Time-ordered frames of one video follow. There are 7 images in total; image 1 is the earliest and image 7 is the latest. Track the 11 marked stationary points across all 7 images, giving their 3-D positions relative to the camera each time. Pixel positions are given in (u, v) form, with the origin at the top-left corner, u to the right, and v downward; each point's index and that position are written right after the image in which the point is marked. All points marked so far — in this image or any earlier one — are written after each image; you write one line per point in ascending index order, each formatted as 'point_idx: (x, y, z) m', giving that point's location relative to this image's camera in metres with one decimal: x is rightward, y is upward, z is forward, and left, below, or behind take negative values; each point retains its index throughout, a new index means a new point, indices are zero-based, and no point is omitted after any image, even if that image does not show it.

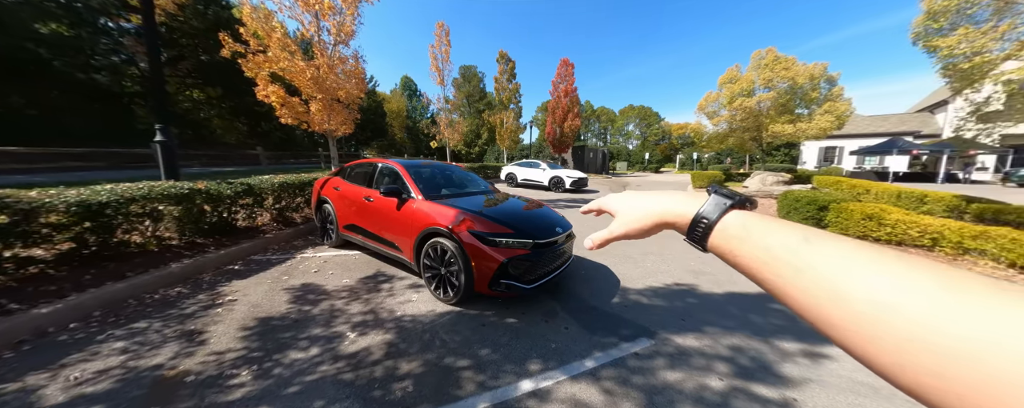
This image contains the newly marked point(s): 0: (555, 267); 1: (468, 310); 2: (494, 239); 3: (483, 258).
0: (+0.5, -0.7, +3.2) m
1: (-0.5, -1.1, +3.0) m
2: (-0.2, -0.3, +2.8) m
3: (-0.3, -0.5, +2.8) m
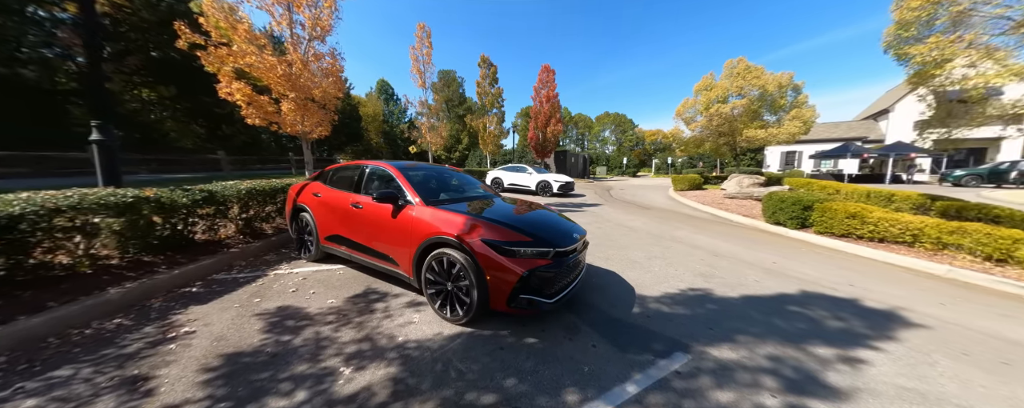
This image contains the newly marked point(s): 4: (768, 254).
0: (+0.6, -0.8, +2.9) m
1: (-0.3, -1.1, +2.6) m
2: (0.0, -0.4, +2.5) m
3: (-0.1, -0.6, +2.4) m
4: (+5.0, -1.0, +5.5) m
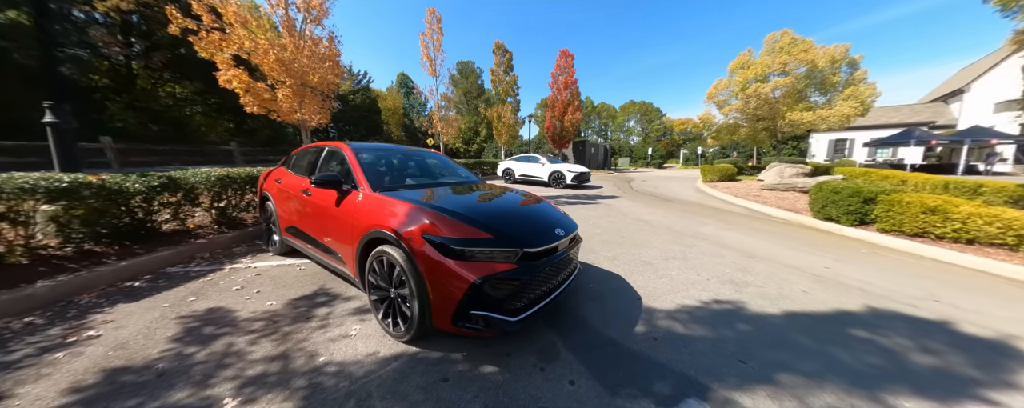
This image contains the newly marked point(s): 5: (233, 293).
0: (+0.3, -0.6, +2.3) m
1: (-0.6, -1.0, +2.0) m
2: (-0.3, -0.3, +1.9) m
3: (-0.4, -0.5, +1.8) m
4: (+4.9, -0.8, +4.5) m
5: (-2.8, -0.9, +2.8) m
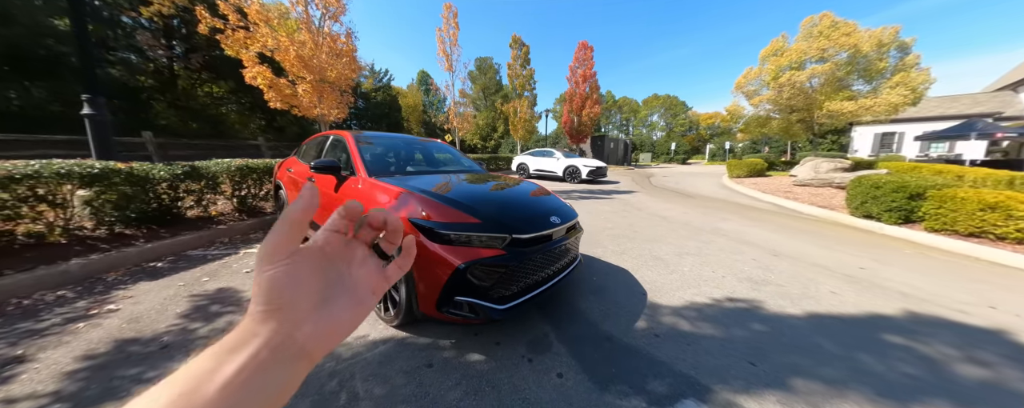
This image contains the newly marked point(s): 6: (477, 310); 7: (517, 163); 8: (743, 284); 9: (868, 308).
0: (+0.3, -0.5, +2.2) m
1: (-0.7, -0.9, +2.0) m
2: (-0.4, -0.2, +1.8) m
3: (-0.5, -0.3, +1.8) m
4: (+4.9, -0.8, +4.2) m
5: (-2.8, -0.7, +3.0) m
6: (-0.2, -0.7, +1.8) m
7: (+0.2, +1.9, +13.1) m
8: (+2.6, -0.9, +3.2) m
9: (+3.5, -1.0, +2.8) m
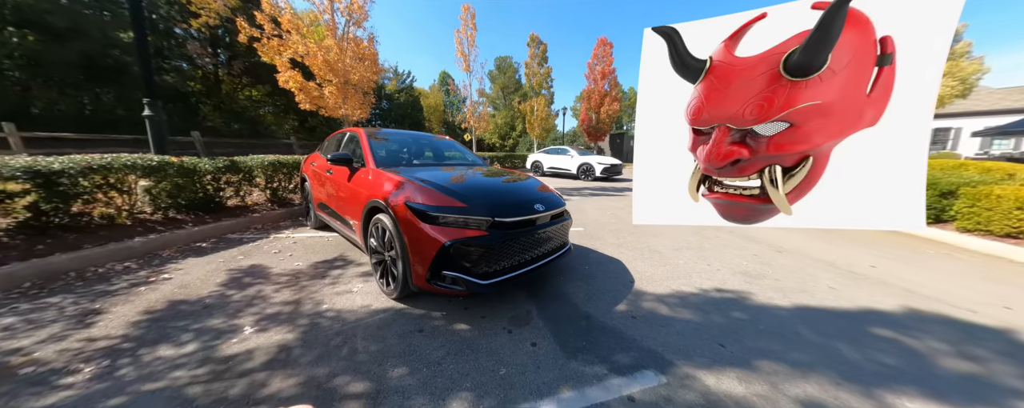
0: (+0.2, -0.5, +2.4) m
1: (-0.8, -0.8, +2.3) m
2: (-0.5, -0.1, +2.0) m
3: (-0.7, -0.2, +2.0) m
4: (+5.0, -0.7, +4.0) m
5: (-2.8, -0.6, +3.4) m
6: (-0.3, -0.6, +2.0) m
7: (+0.9, +2.0, +13.2) m
8: (+2.5, -0.8, +3.2) m
9: (+3.4, -1.0, +2.8) m
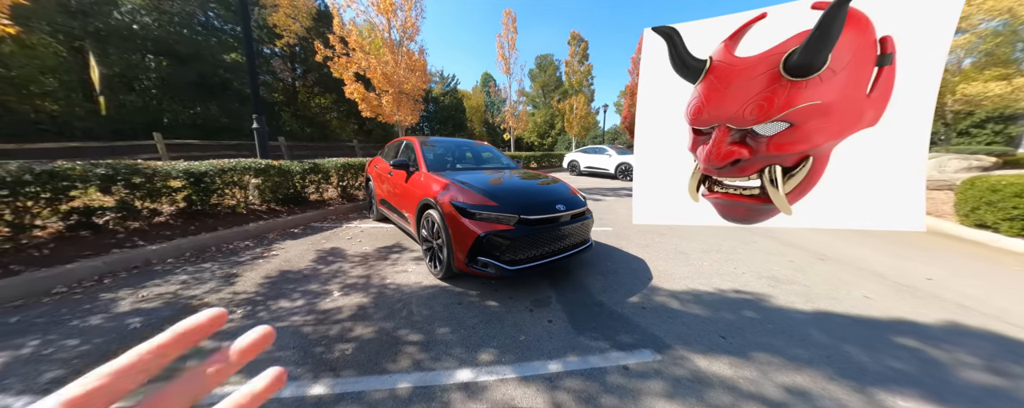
0: (+0.4, -0.5, +2.8) m
1: (-0.6, -0.8, +2.8) m
2: (-0.3, -0.1, +2.5) m
3: (-0.5, -0.2, +2.5) m
4: (+5.4, -0.8, +3.7) m
5: (-2.4, -0.5, +4.1) m
6: (-0.2, -0.6, +2.5) m
7: (+2.7, +2.0, +13.4) m
8: (+2.8, -0.9, +3.3) m
9: (+3.7, -1.1, +2.7) m
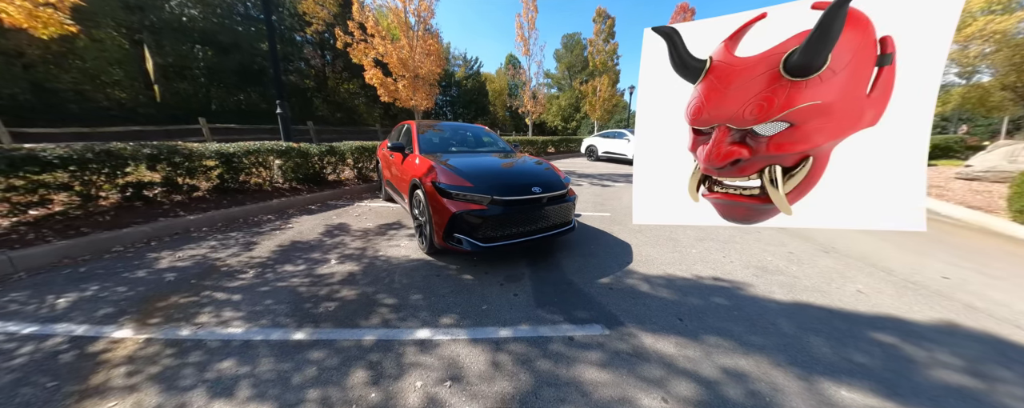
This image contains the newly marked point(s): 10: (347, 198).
0: (+0.2, -0.3, +2.9) m
1: (-0.8, -0.6, +3.0) m
2: (-0.6, +0.1, +2.7) m
3: (-0.7, -0.1, +2.7) m
4: (+5.2, -0.7, +3.4) m
5: (-2.5, -0.2, +4.5) m
6: (-0.4, -0.4, +2.7) m
7: (+3.5, +2.7, +13.1) m
8: (+2.6, -0.7, +3.2) m
9: (+3.4, -1.0, +2.6) m
10: (-3.3, +0.1, +5.7) m
